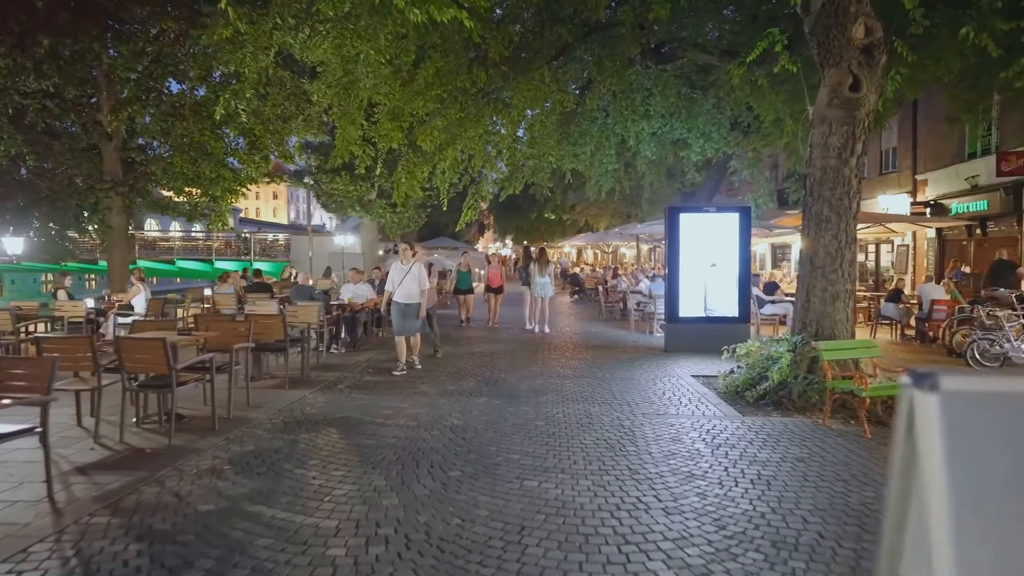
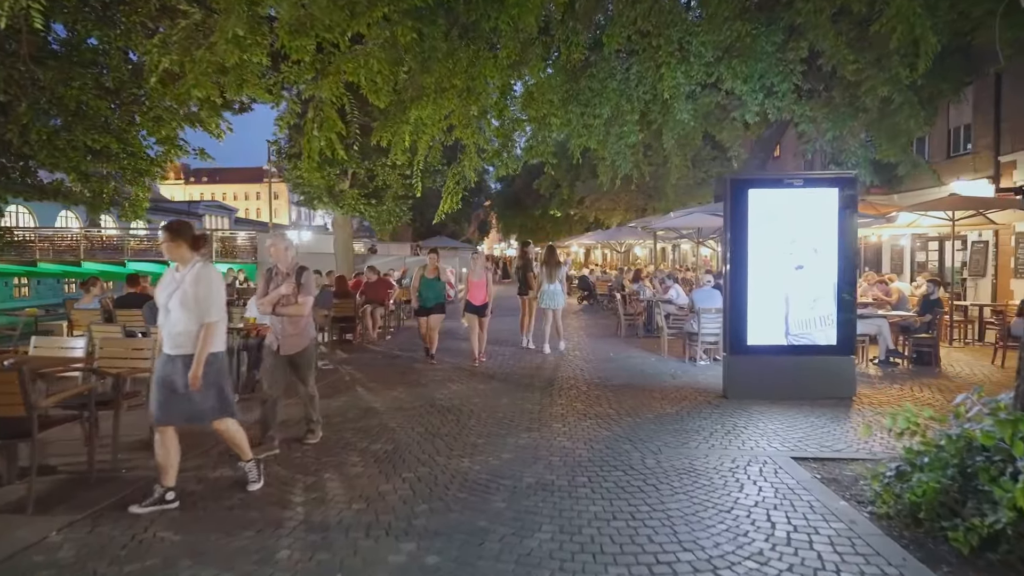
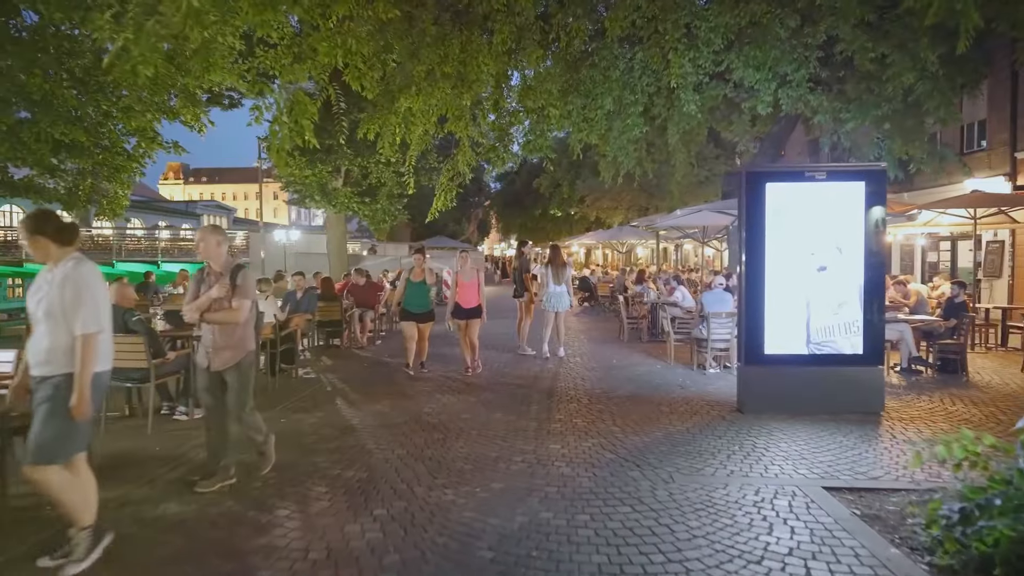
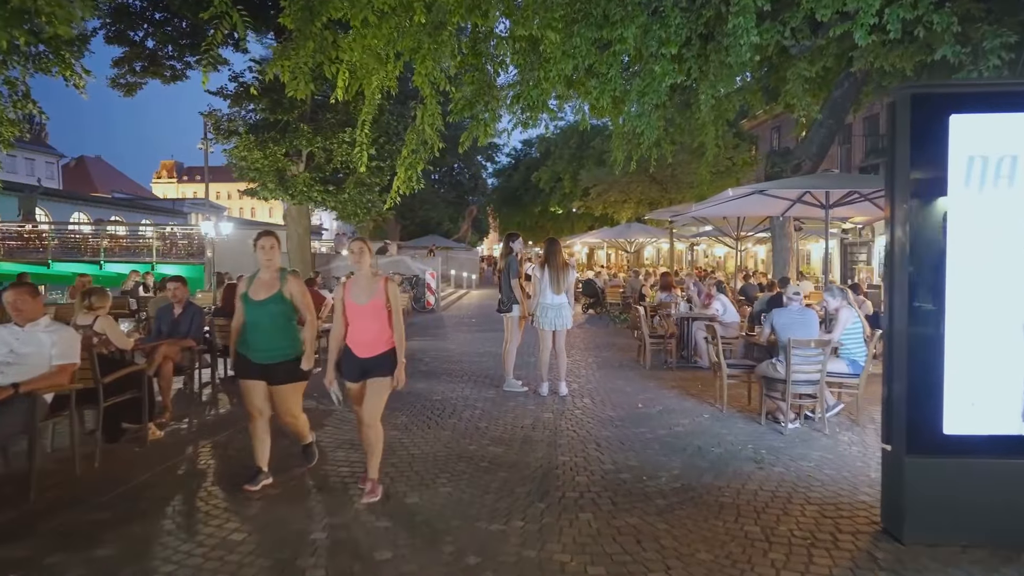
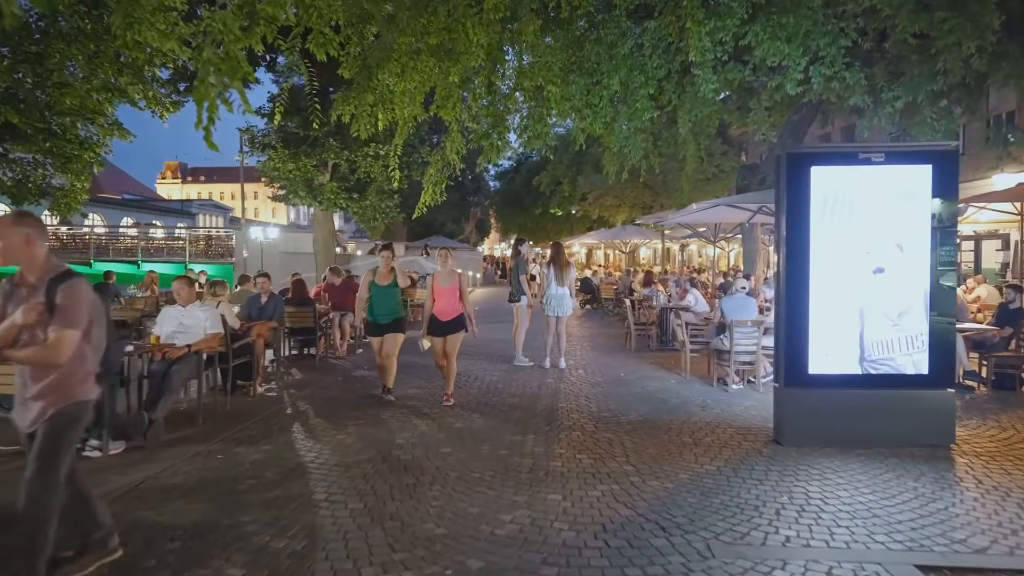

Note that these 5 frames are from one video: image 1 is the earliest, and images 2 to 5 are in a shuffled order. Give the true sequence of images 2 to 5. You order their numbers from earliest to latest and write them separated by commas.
2, 3, 5, 4
